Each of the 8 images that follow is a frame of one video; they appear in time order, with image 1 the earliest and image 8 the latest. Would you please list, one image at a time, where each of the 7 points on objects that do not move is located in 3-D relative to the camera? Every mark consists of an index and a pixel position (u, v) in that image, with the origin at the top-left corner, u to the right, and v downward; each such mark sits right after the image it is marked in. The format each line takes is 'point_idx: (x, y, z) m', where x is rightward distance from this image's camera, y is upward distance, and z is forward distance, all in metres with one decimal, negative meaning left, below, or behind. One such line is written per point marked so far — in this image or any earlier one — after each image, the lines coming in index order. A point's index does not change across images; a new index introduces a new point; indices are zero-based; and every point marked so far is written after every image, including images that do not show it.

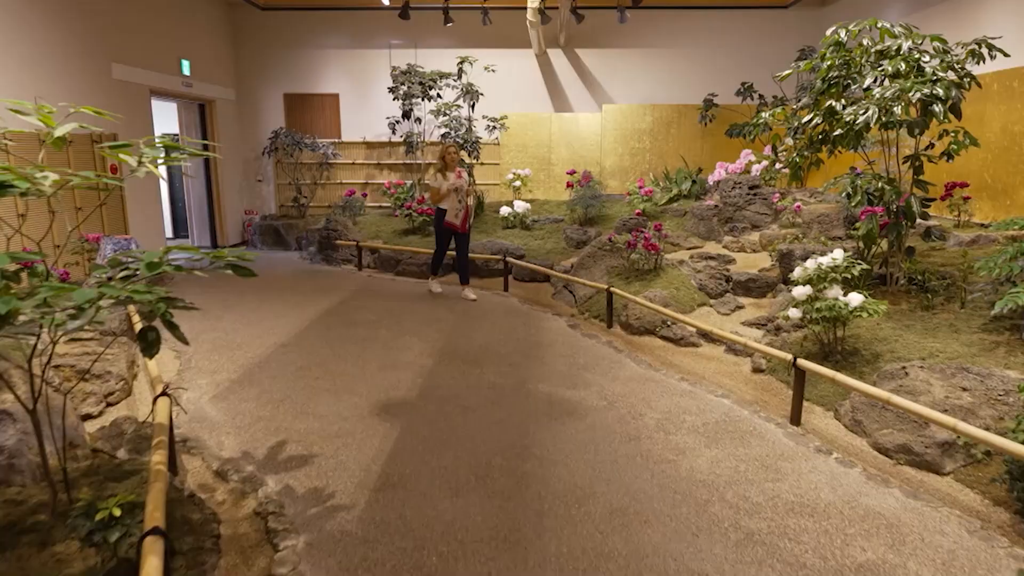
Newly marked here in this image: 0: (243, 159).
0: (-3.9, +1.8, +9.1) m
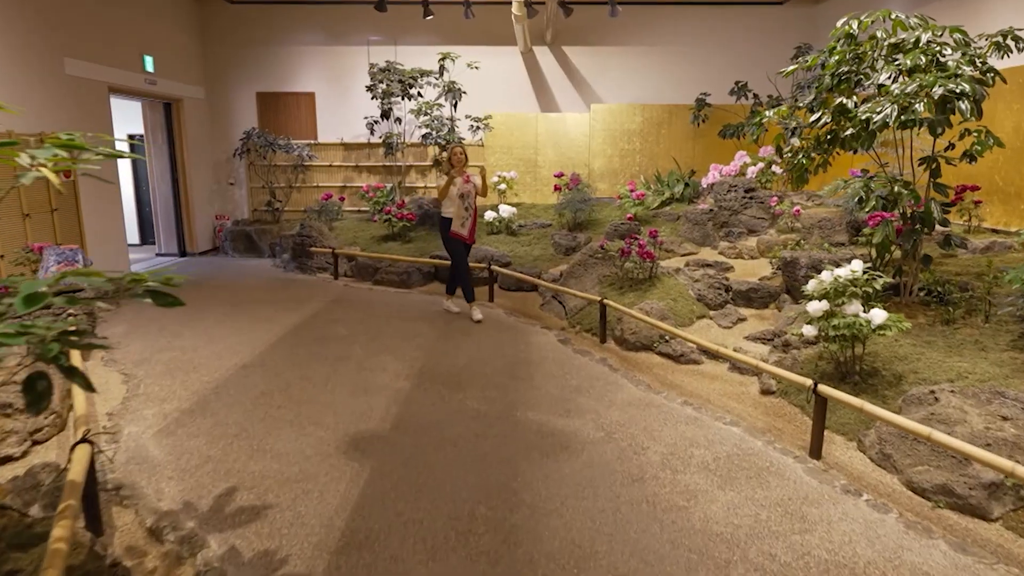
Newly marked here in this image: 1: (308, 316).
0: (-4.1, +1.7, +8.6) m
1: (-1.6, -0.2, +5.1) m
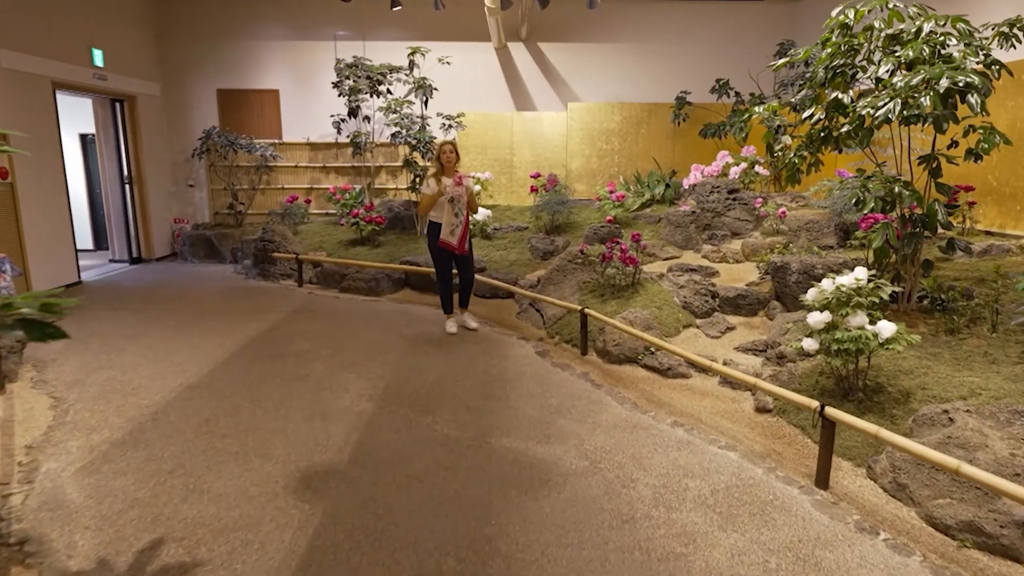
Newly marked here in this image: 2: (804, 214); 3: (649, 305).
0: (-4.4, +1.6, +8.2) m
1: (-1.8, -0.3, +4.7) m
2: (+2.6, +0.7, +5.7) m
3: (+1.0, -0.1, +4.5) m
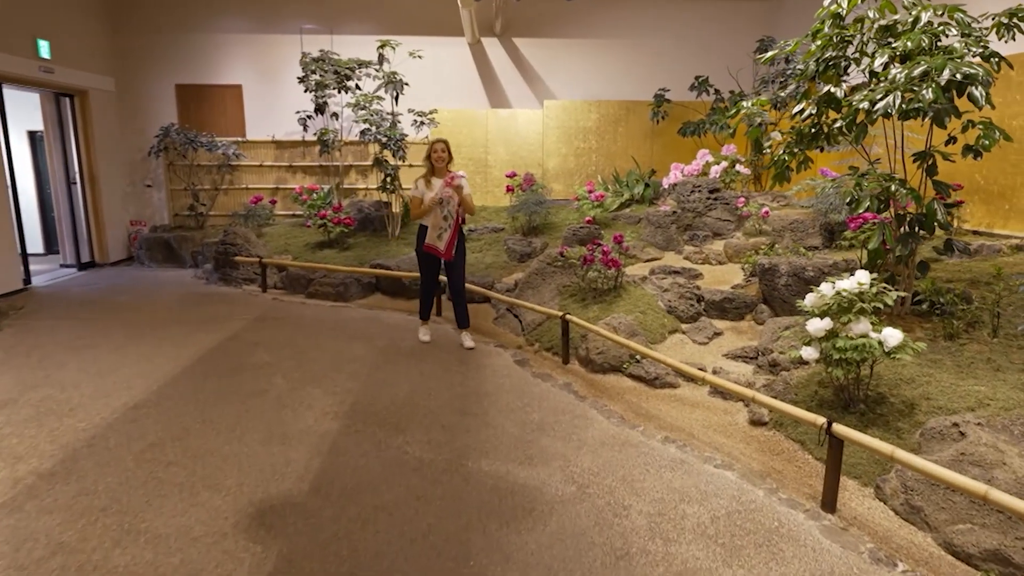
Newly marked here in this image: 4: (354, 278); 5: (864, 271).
0: (-4.7, +1.5, +7.7) m
1: (-2.0, -0.3, +4.4) m
2: (+2.4, +0.6, +5.6) m
3: (+0.8, -0.1, +4.3) m
4: (-1.4, +0.1, +5.7) m
5: (+1.5, +0.1, +2.7) m
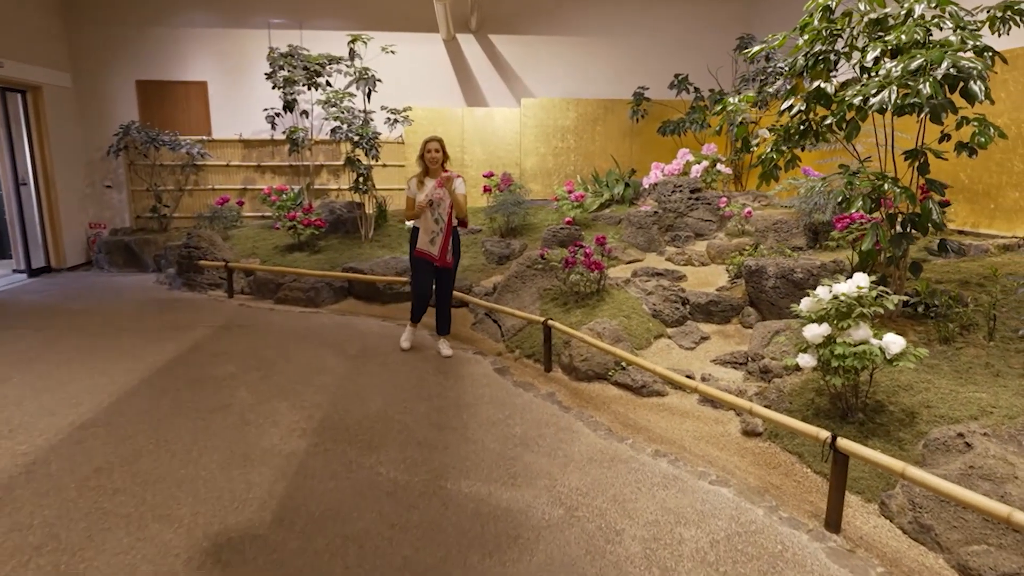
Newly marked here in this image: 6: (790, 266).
0: (-5.0, +1.5, +7.4) m
1: (-2.1, -0.4, +4.1) m
2: (+2.2, +0.6, +5.5) m
3: (+0.7, -0.2, +4.1) m
4: (-1.6, 0.0, +5.4) m
5: (+1.4, +0.1, +2.5) m
6: (+1.7, +0.1, +3.8) m
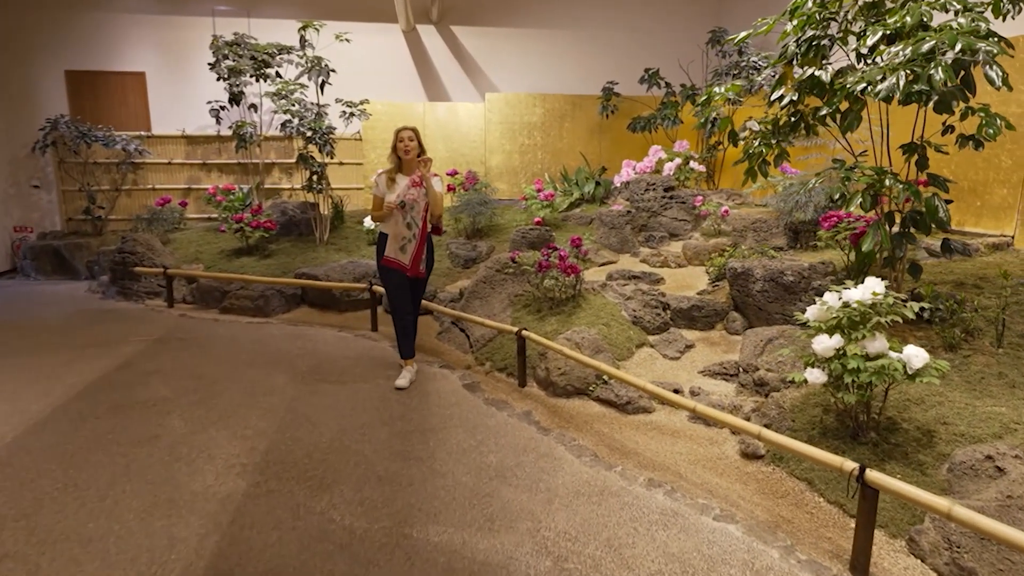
0: (-5.4, +1.4, +6.7) m
1: (-2.3, -0.5, +3.7) m
2: (+2.0, +0.6, +5.2) m
3: (+0.5, -0.2, +3.8) m
4: (-1.9, 0.0, +5.0) m
5: (+1.3, 0.0, +2.3) m
6: (+1.5, +0.1, +3.6) m
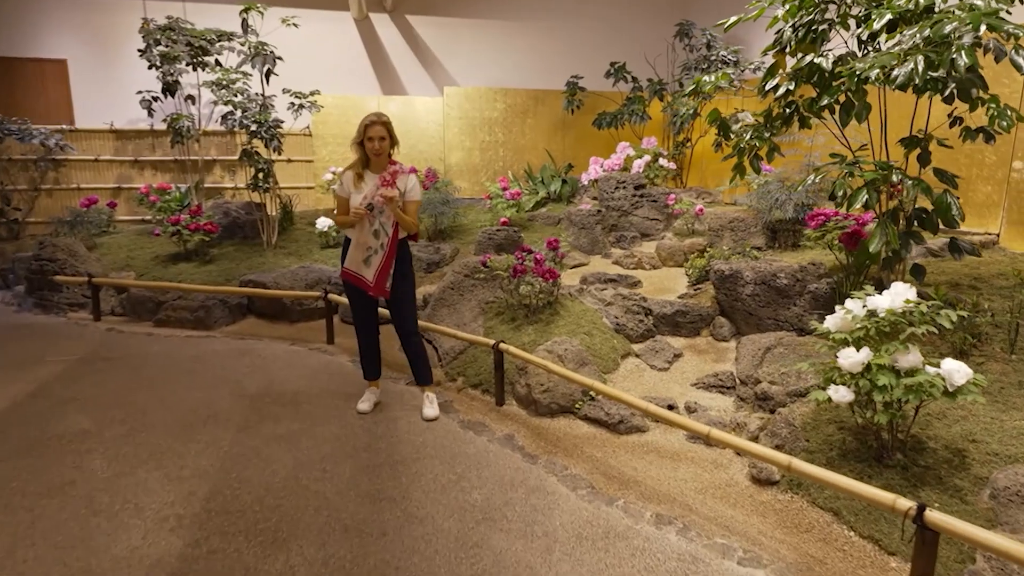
0: (-5.7, +1.3, +6.0) m
1: (-2.4, -0.5, +3.2) m
2: (+1.7, +0.6, +5.1) m
3: (+0.3, -0.2, +3.5) m
4: (-2.1, -0.1, +4.5) m
5: (+1.3, 0.0, +2.1) m
6: (+1.4, +0.1, +3.4) m
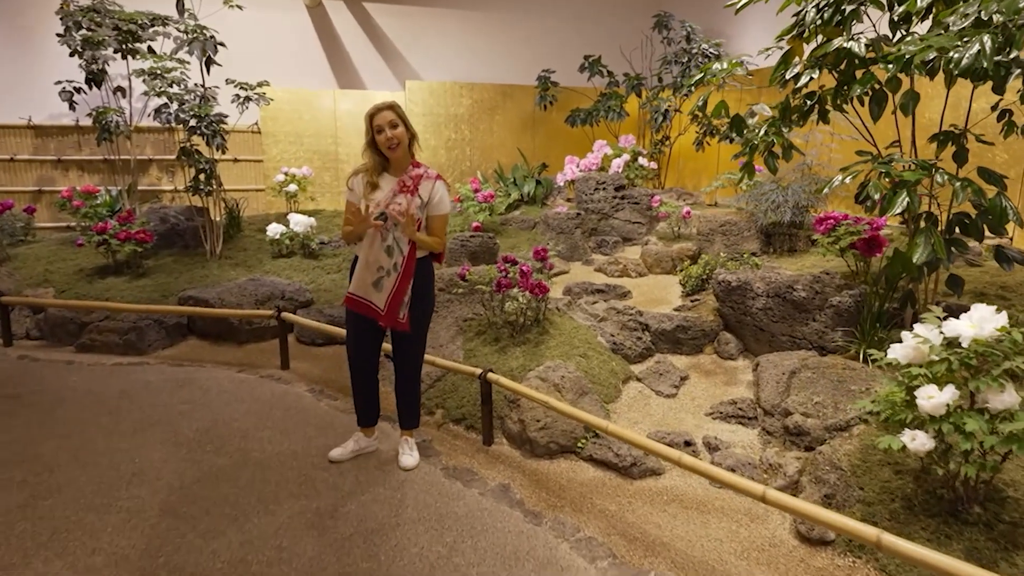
0: (-6.0, +1.1, +5.2) m
1: (-2.5, -0.6, +2.6) m
2: (+1.5, +0.5, +4.7) m
3: (+0.3, -0.3, +3.1) m
4: (-2.2, -0.2, +3.9) m
5: (+1.3, 0.0, +1.7) m
6: (+1.3, 0.0, +3.0) m
